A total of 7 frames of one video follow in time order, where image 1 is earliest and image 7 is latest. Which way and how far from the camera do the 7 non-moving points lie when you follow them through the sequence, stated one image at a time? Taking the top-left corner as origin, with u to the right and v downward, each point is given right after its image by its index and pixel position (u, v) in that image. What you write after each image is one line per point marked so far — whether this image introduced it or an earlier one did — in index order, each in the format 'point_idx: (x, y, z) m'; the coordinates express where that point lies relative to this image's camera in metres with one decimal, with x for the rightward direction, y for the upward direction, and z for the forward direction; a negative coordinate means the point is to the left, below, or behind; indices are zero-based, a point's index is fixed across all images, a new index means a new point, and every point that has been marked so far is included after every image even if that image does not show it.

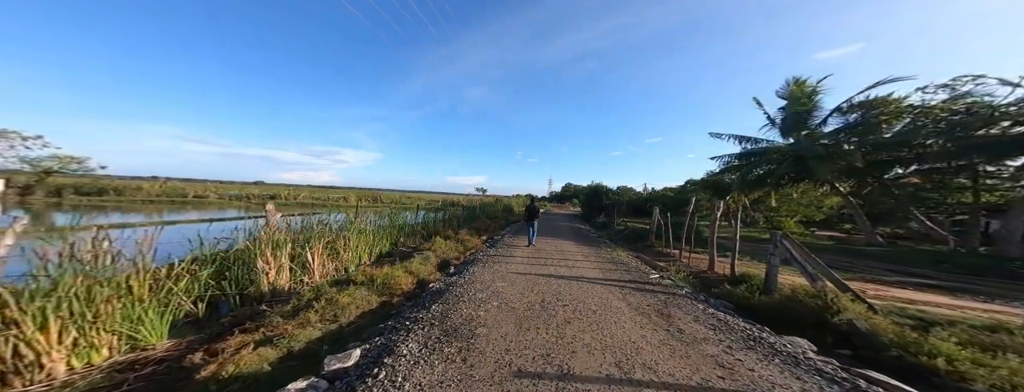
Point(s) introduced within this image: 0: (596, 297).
0: (+1.7, -2.1, +4.9) m
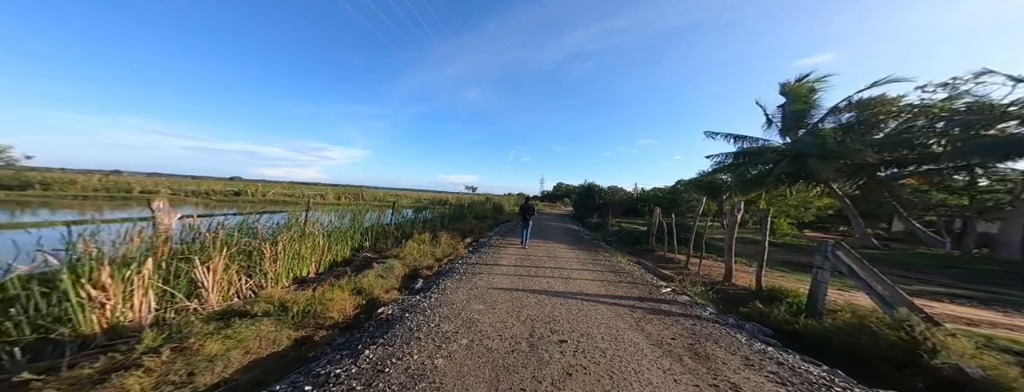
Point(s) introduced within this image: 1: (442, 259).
0: (+1.4, -2.0, +3.7) m
1: (-2.2, -2.0, +7.7) m
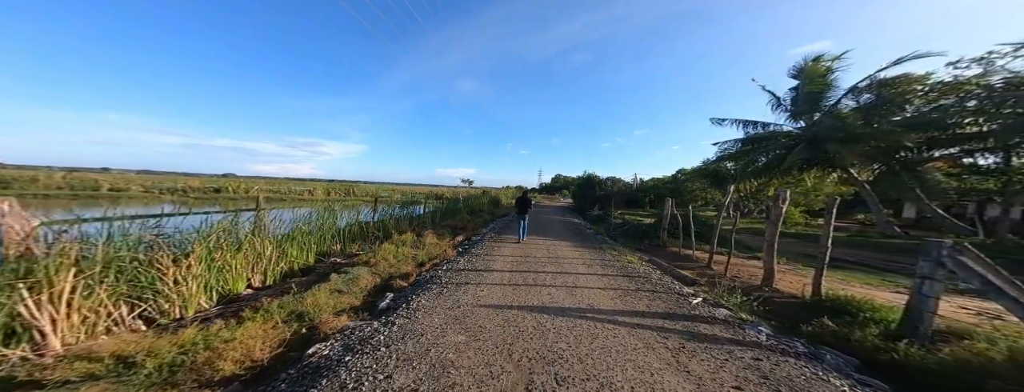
0: (+1.2, -1.8, +2.6) m
1: (-2.3, -1.8, +6.5) m
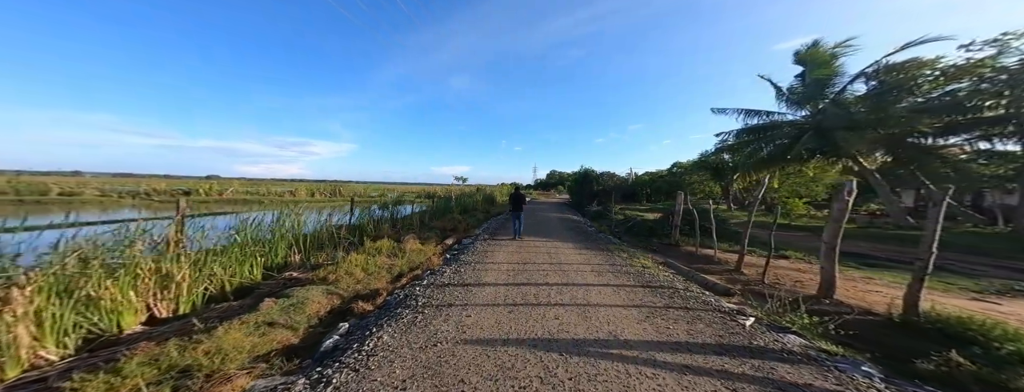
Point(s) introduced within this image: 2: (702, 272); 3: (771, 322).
0: (+1.2, -1.8, +1.5) m
1: (-2.4, -1.7, +5.4) m
2: (+4.7, -1.8, +6.0) m
3: (+3.6, -1.7, +3.4) m
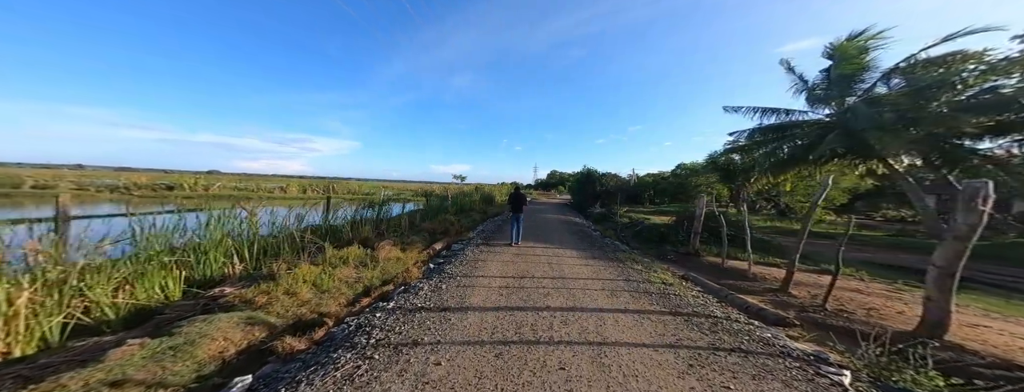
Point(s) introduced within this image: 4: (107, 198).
0: (+1.1, -1.8, +0.4) m
1: (-2.5, -1.7, +4.3) m
2: (+4.6, -1.9, +4.9) m
3: (+3.5, -1.8, +2.3) m
4: (-27.3, -0.2, +16.5) m
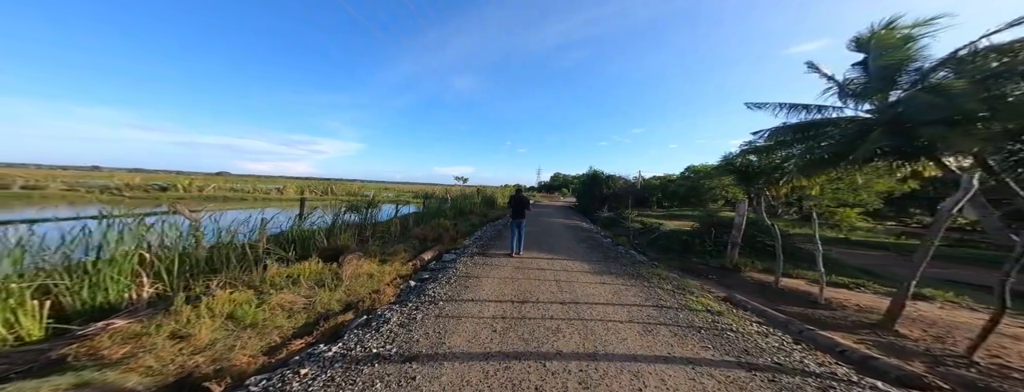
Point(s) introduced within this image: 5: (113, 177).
0: (+1.0, -1.7, -0.8) m
1: (-2.6, -1.7, +3.2) m
2: (+4.5, -1.9, +3.7) m
3: (+3.4, -1.8, +1.1) m
4: (-27.0, -0.2, +15.9) m
5: (-32.4, +1.6, +20.1) m
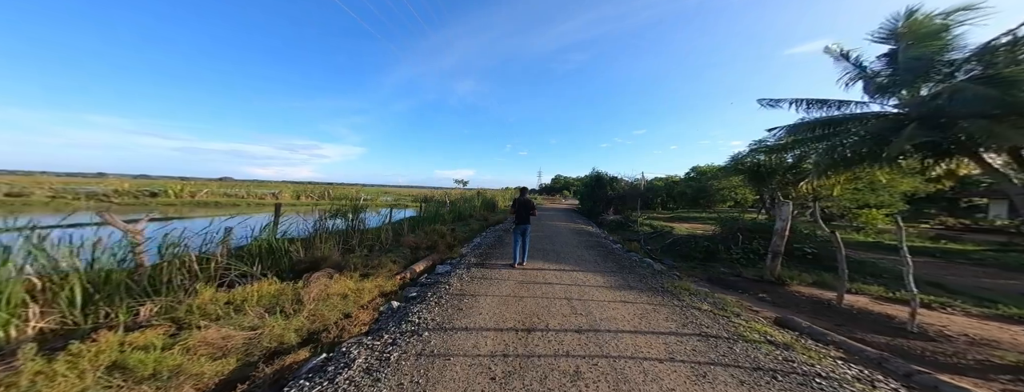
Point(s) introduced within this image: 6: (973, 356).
0: (+1.0, -1.6, -1.7) m
1: (-2.5, -1.7, +2.3) m
2: (+4.6, -1.9, +2.8) m
3: (+3.4, -1.7, +0.2) m
4: (-26.9, -0.6, +15.3) m
5: (-32.2, +1.1, +19.5) m
6: (+5.3, -1.8, +2.9) m
